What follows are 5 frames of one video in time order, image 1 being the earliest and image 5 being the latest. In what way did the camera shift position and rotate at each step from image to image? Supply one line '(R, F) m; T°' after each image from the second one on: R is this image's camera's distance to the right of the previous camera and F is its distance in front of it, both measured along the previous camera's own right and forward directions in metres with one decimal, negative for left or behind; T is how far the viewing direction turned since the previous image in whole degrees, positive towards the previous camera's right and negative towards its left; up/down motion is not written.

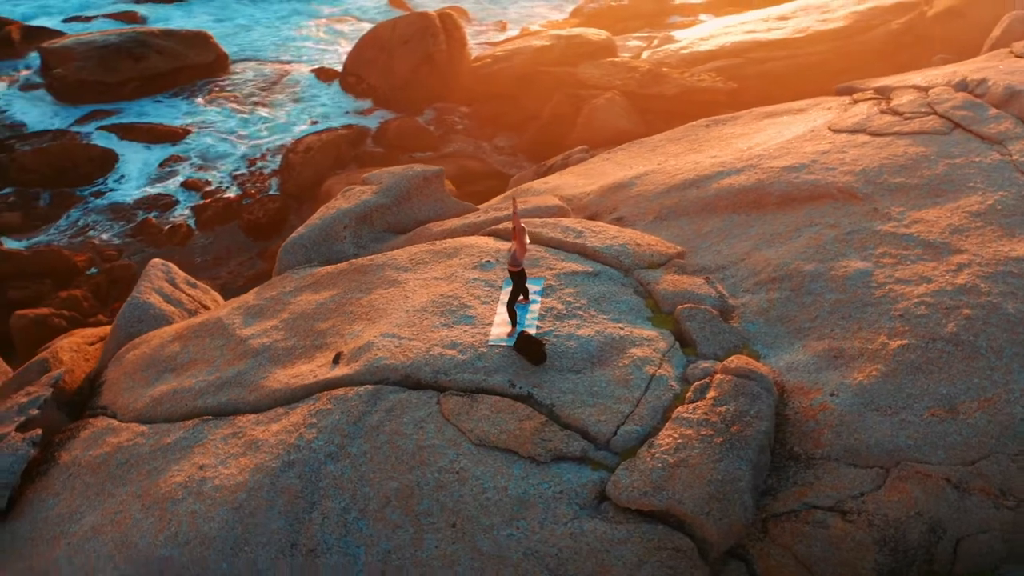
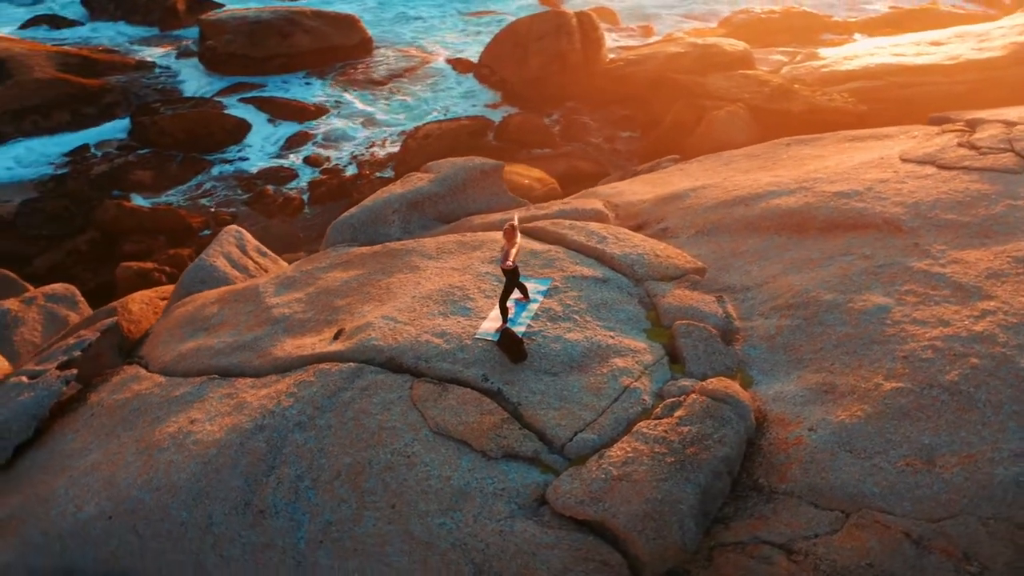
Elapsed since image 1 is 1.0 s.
(+1.0, +0.1) m; -9°
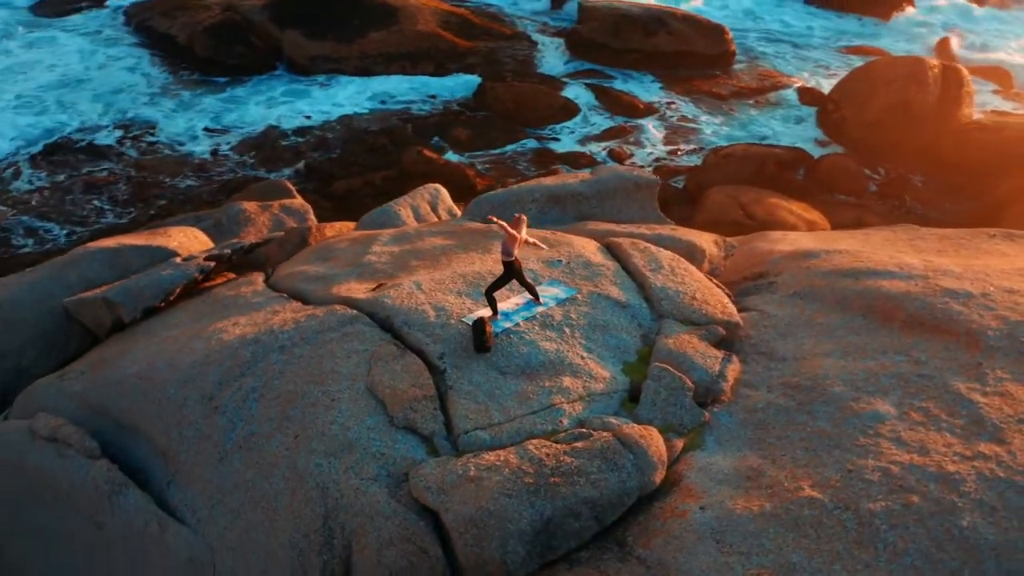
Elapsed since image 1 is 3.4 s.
(+2.5, +0.4) m; -24°
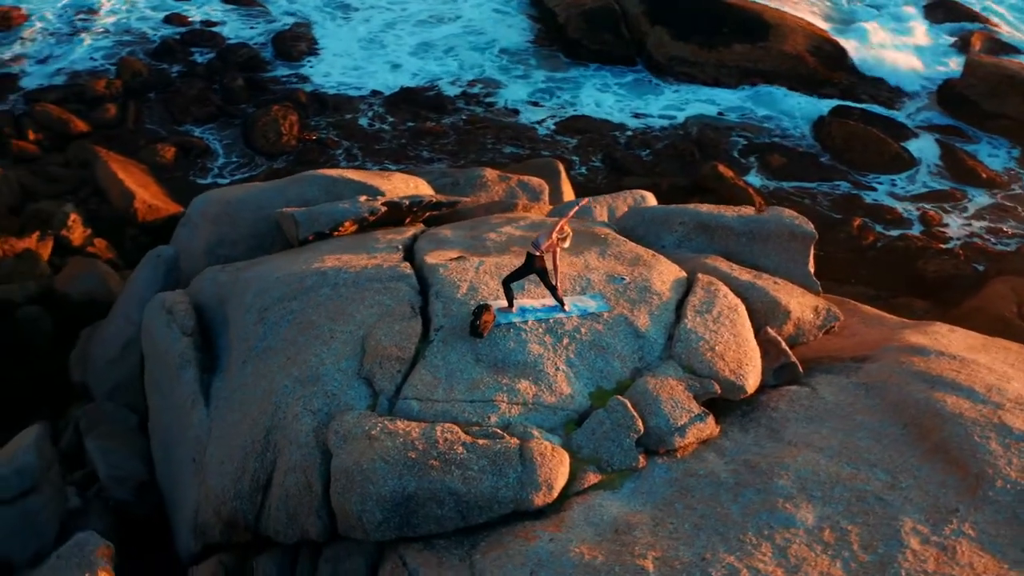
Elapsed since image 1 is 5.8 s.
(+2.4, +0.4) m; -23°
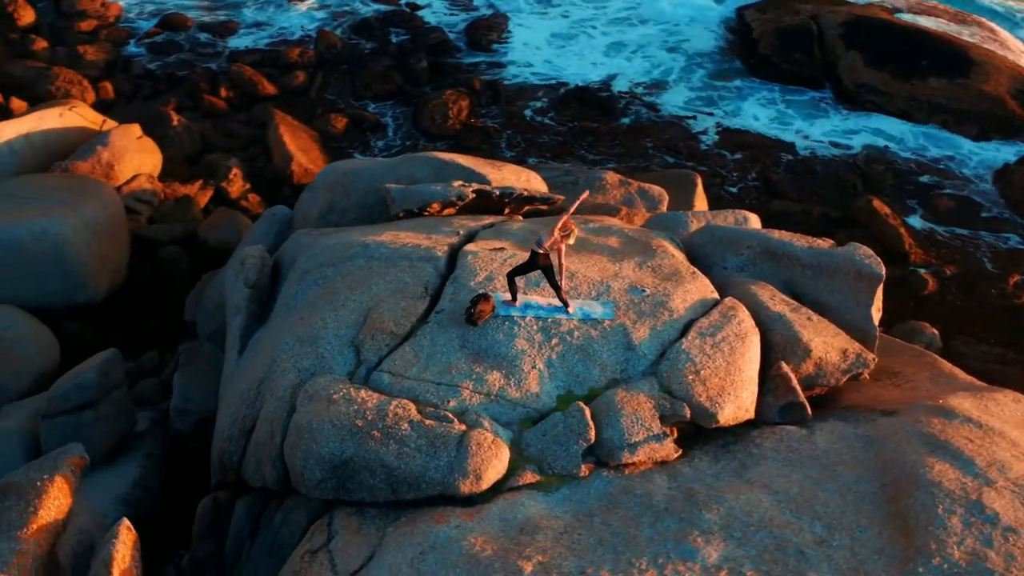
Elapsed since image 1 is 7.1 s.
(+1.3, +0.1) m; -12°
